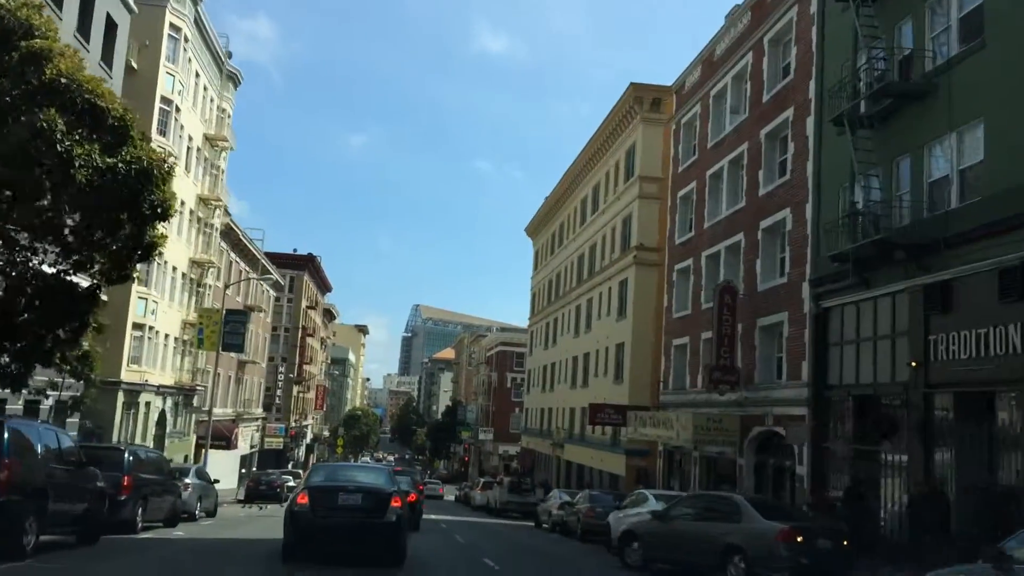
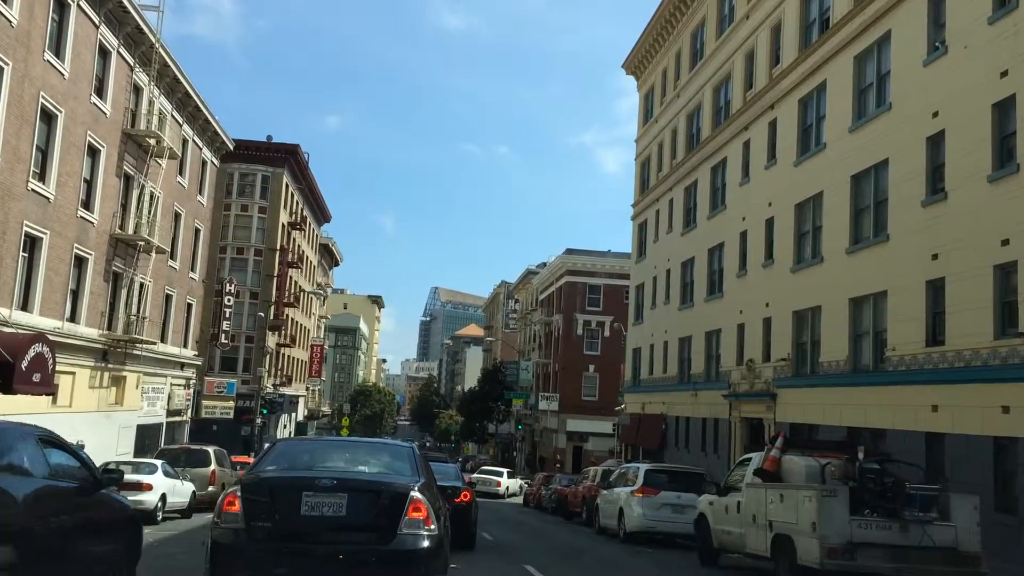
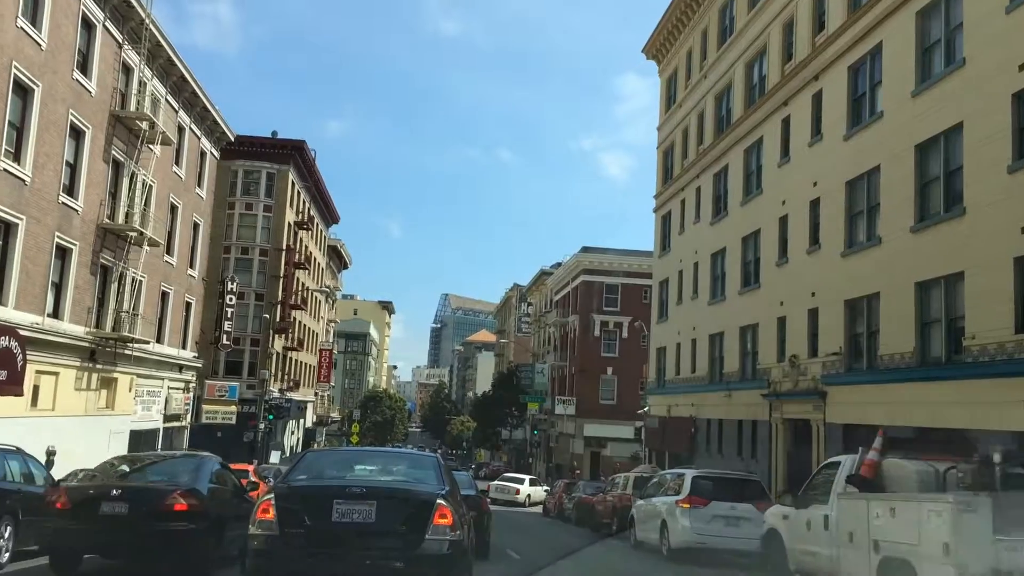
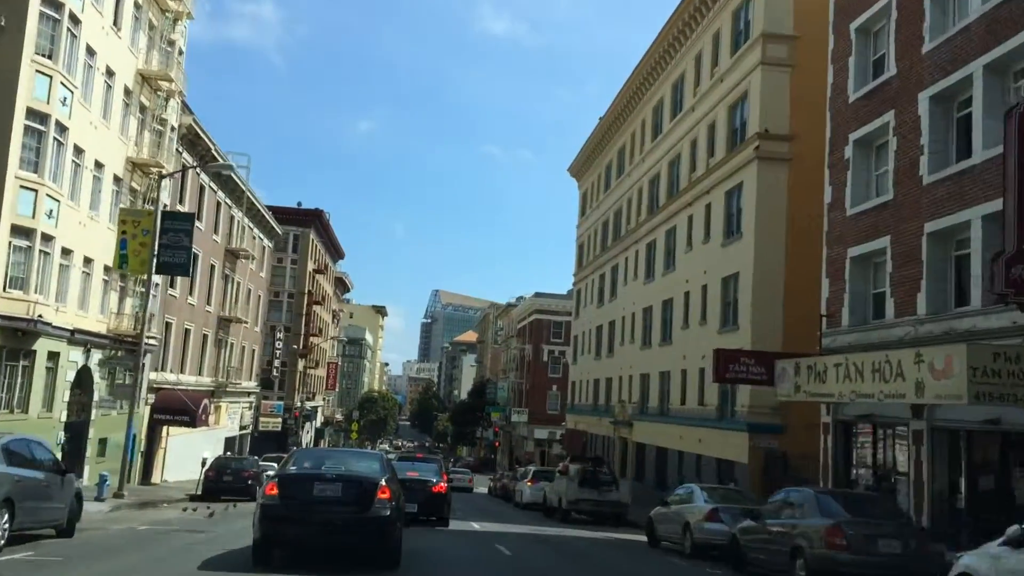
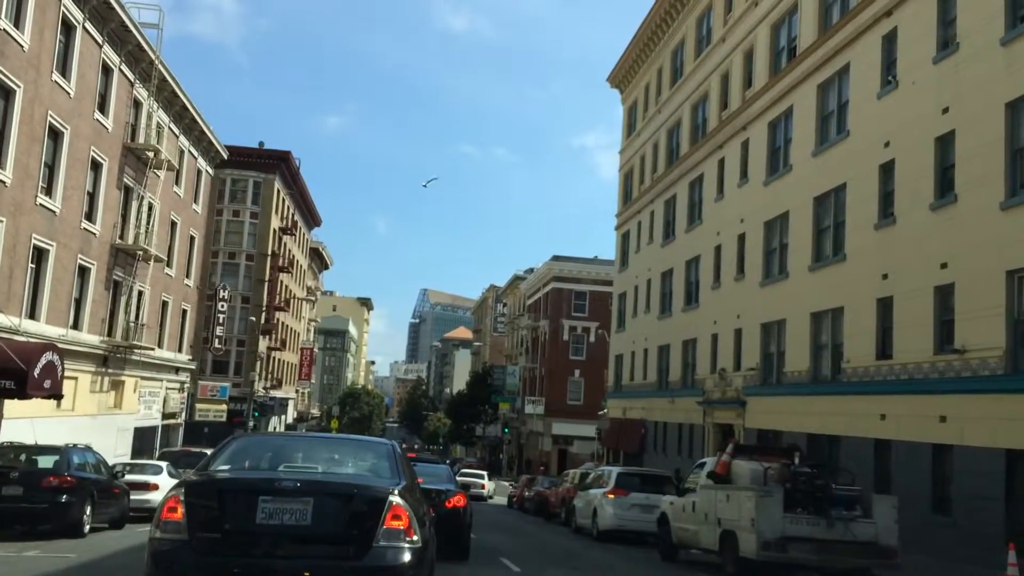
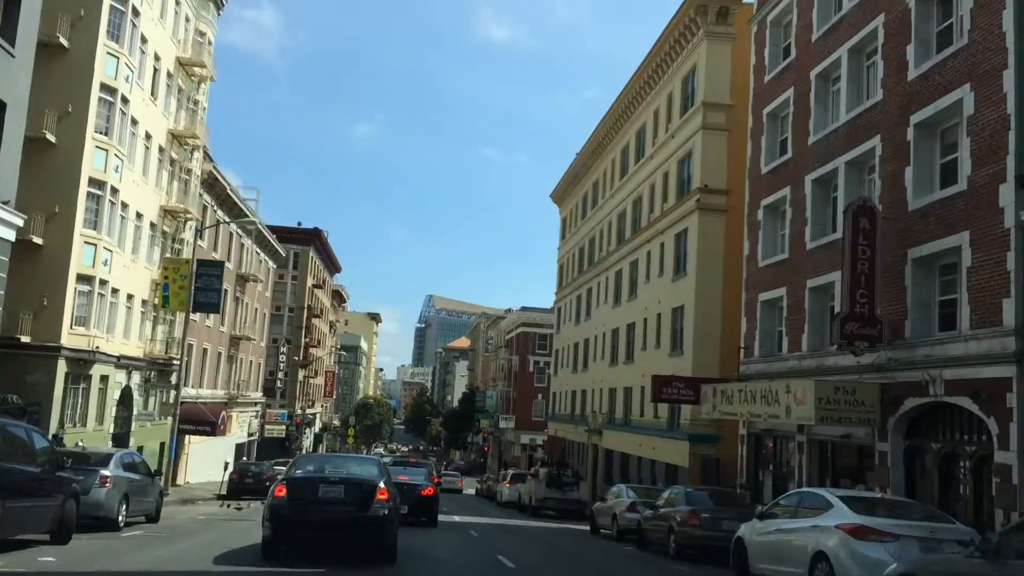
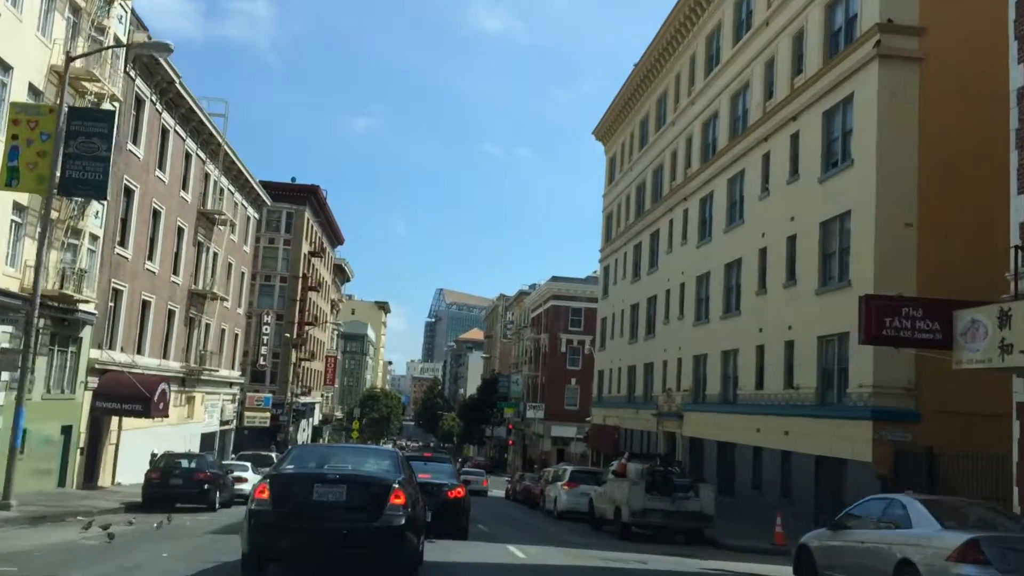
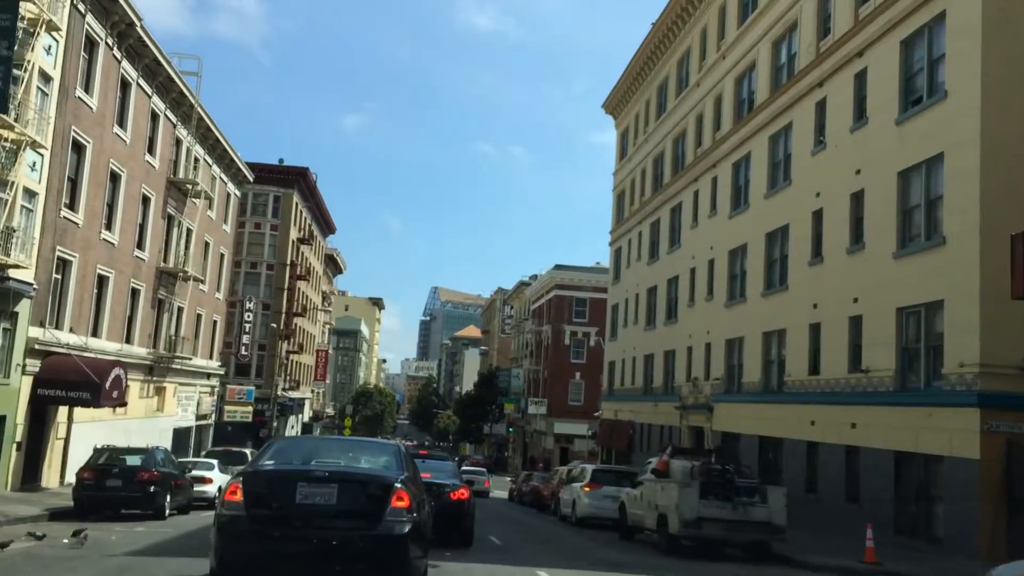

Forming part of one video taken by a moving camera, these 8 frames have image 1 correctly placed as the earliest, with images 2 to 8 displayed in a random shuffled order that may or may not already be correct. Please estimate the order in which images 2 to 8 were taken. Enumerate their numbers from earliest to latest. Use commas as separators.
6, 4, 7, 8, 5, 2, 3
